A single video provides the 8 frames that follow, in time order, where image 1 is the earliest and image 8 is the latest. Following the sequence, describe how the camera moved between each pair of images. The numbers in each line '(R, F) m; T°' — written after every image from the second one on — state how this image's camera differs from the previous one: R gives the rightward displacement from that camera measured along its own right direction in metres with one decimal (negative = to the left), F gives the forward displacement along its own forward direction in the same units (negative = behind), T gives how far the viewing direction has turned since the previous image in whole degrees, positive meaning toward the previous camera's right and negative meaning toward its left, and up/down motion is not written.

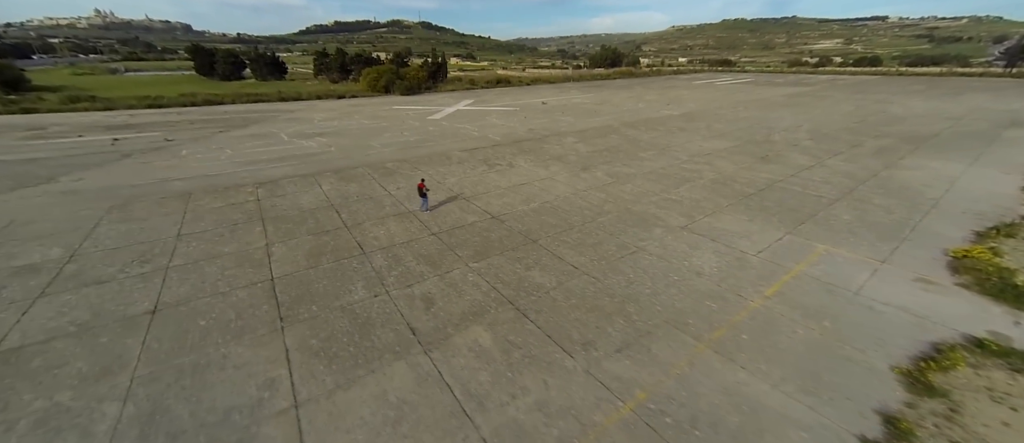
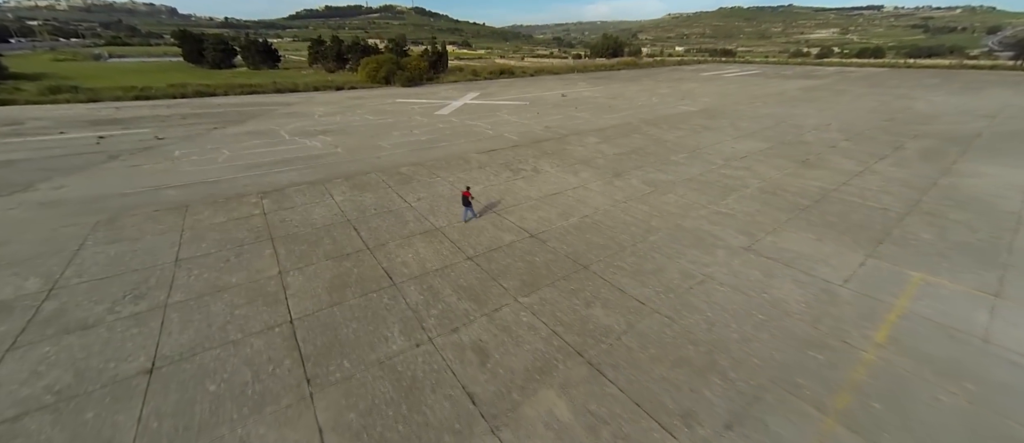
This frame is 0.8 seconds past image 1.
(-0.7, +0.6) m; +1°
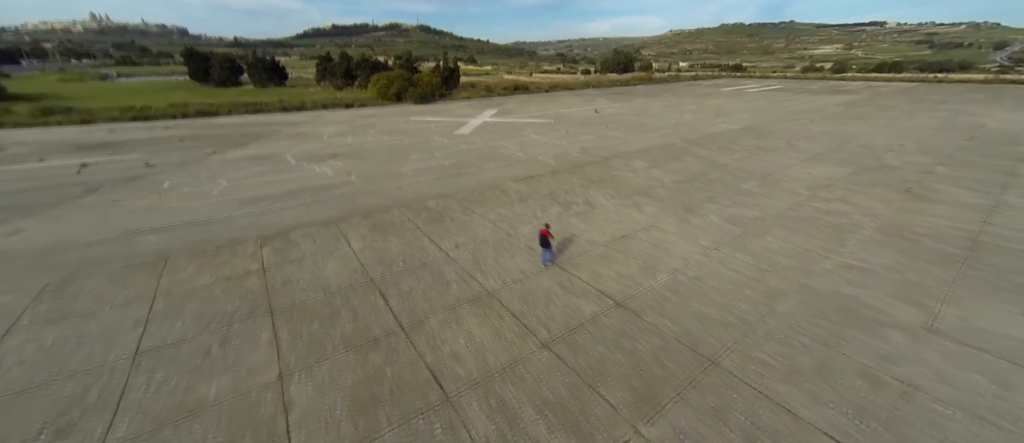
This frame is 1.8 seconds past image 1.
(-0.8, +1.2) m; -1°
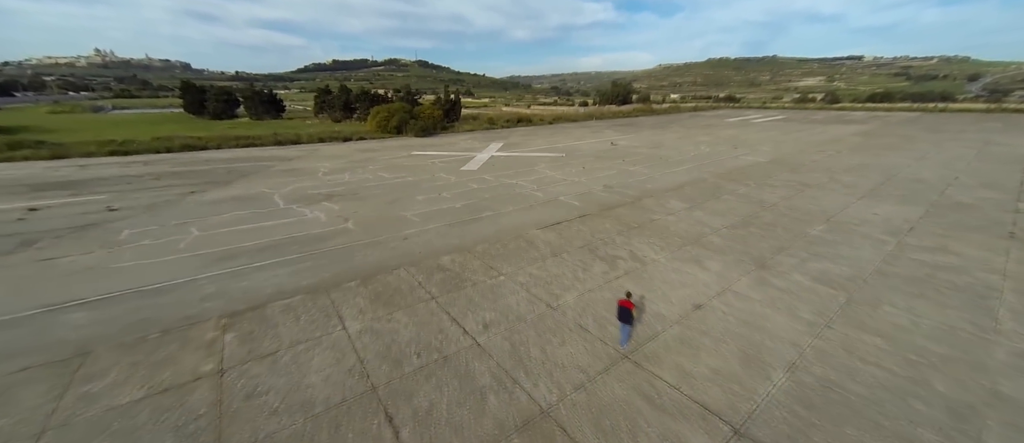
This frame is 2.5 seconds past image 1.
(-0.5, +1.1) m; +1°
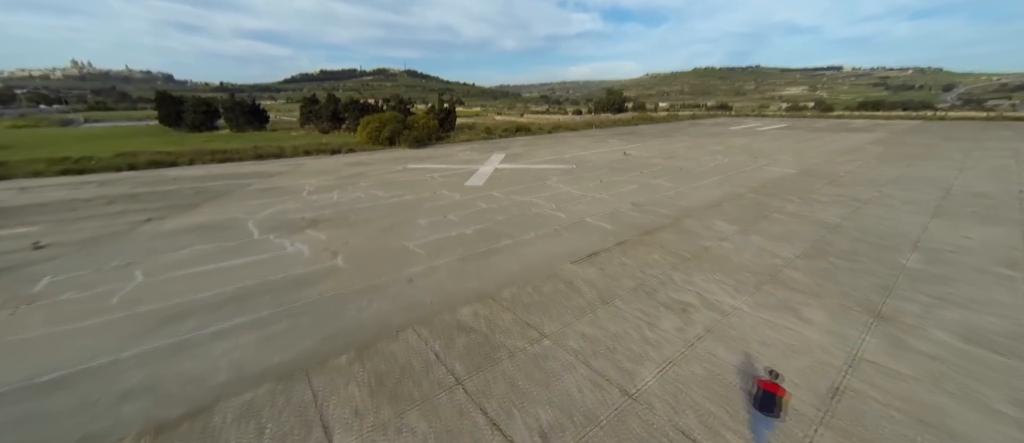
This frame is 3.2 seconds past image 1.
(-0.6, +1.2) m; +2°
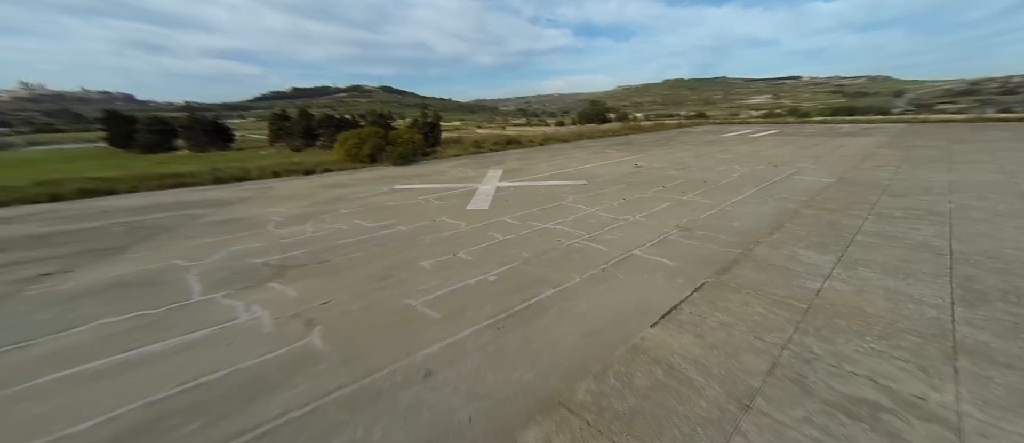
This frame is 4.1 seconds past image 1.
(-0.8, +1.6) m; +3°
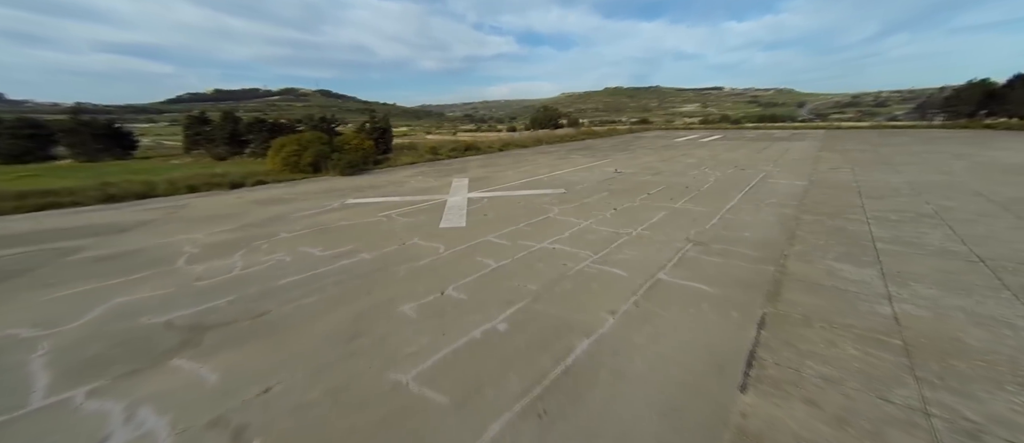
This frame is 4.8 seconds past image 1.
(-0.7, +1.3) m; +8°
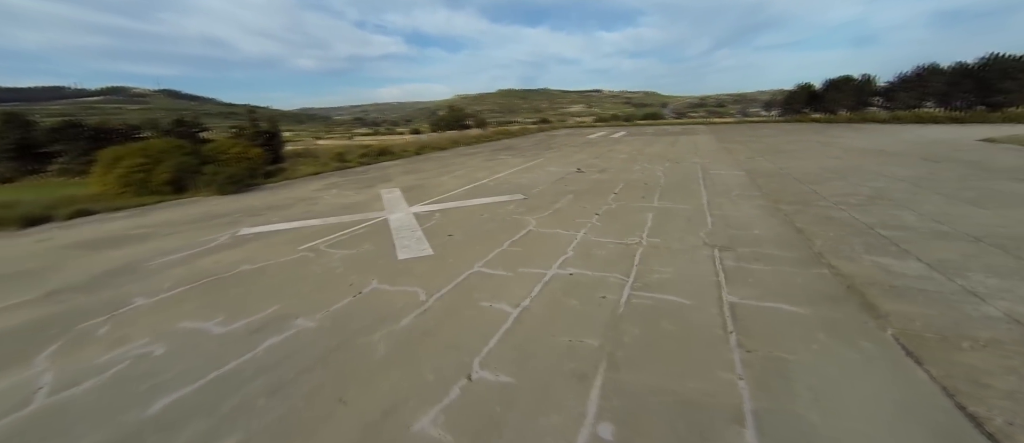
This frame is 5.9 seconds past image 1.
(-1.3, +1.8) m; +15°
